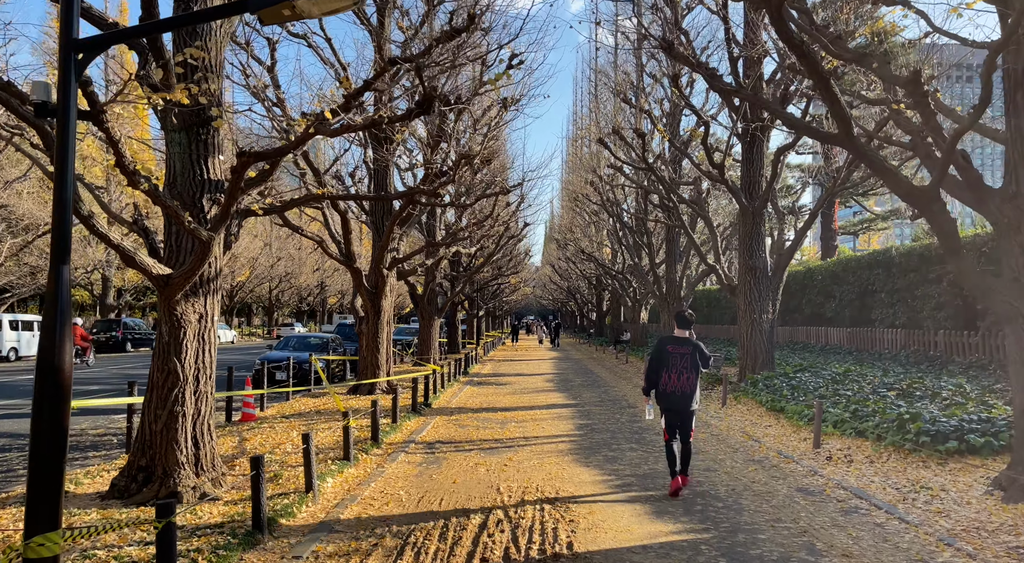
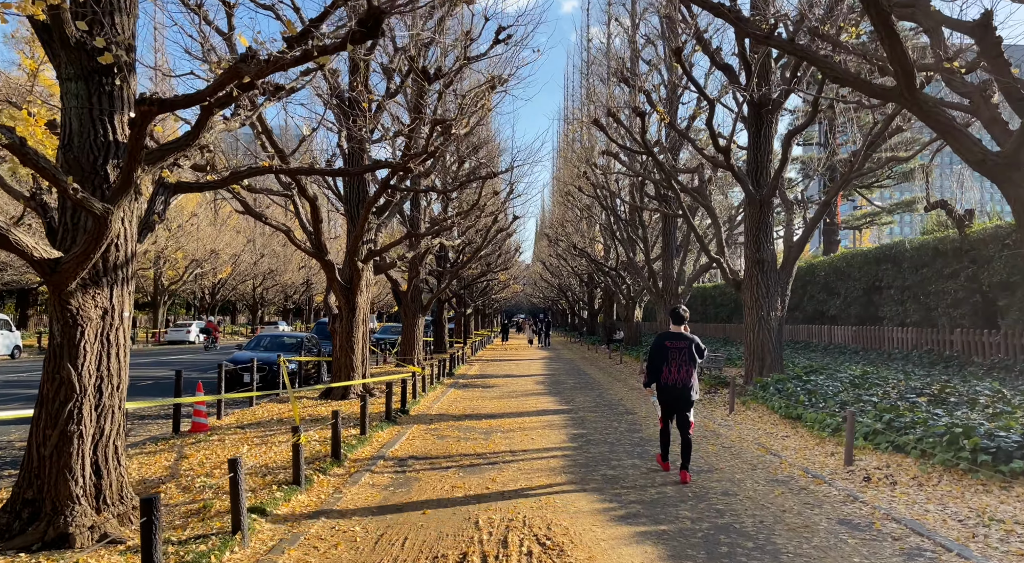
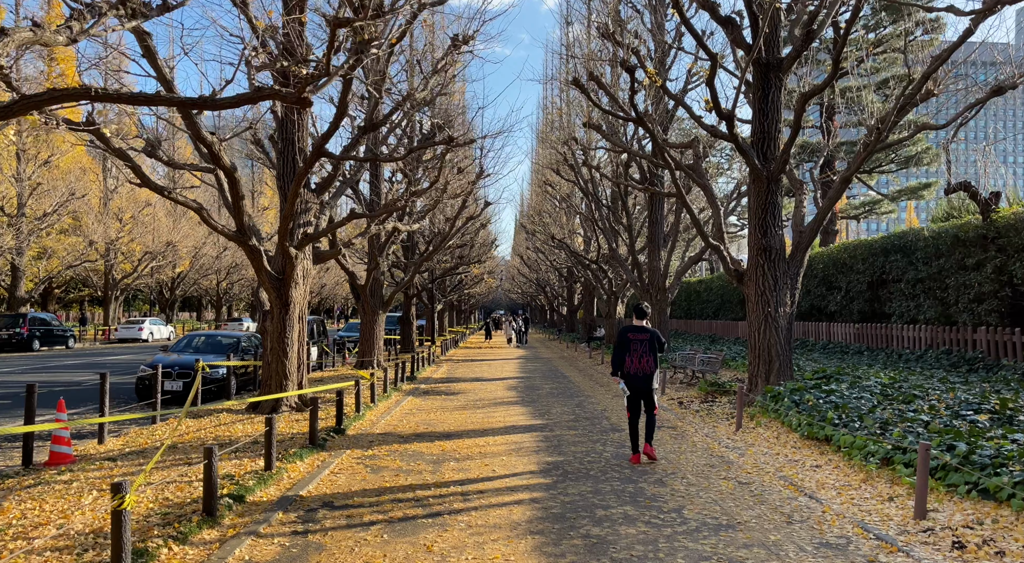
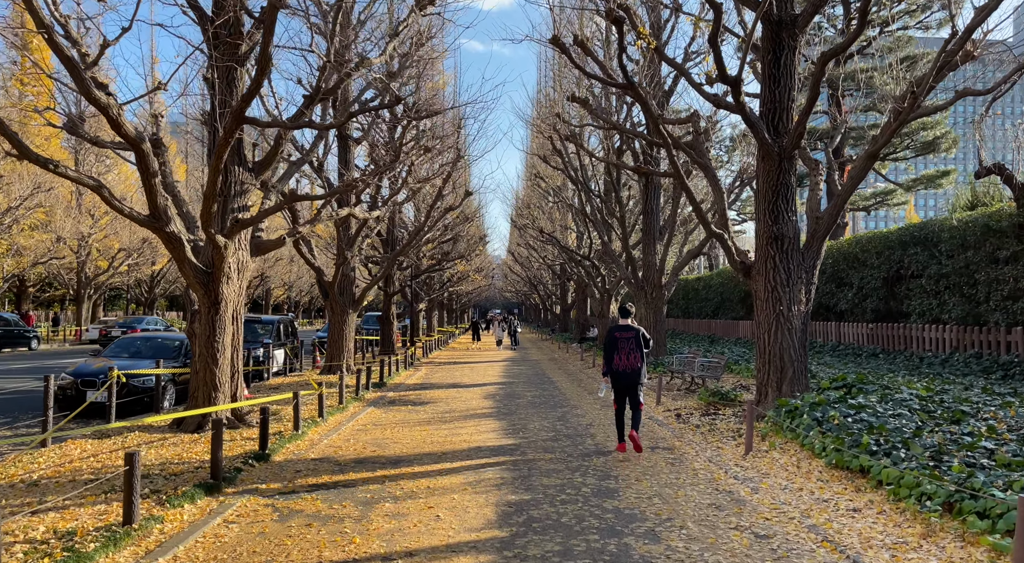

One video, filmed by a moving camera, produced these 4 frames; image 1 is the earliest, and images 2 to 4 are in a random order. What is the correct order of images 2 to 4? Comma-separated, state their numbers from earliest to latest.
2, 3, 4
